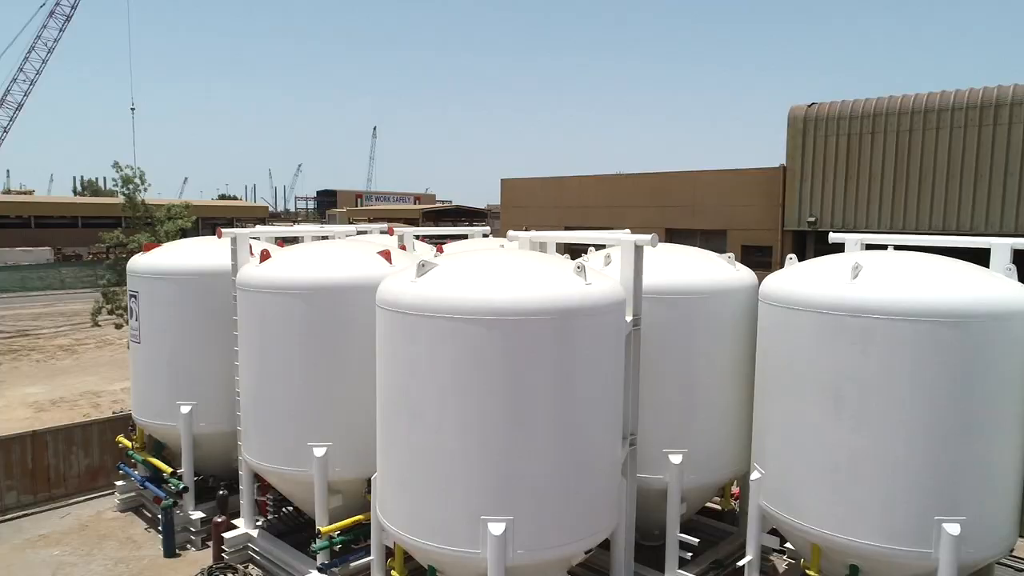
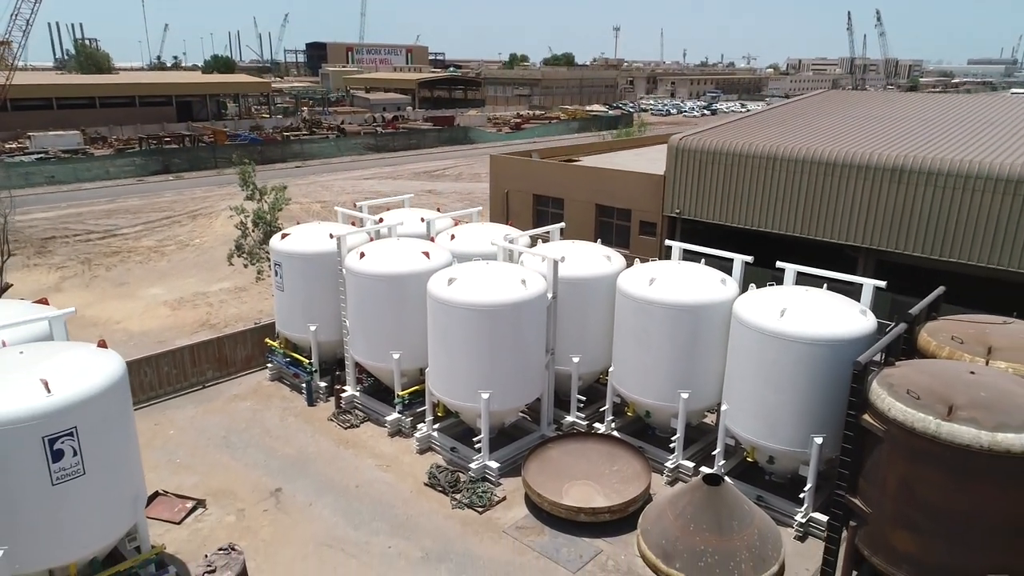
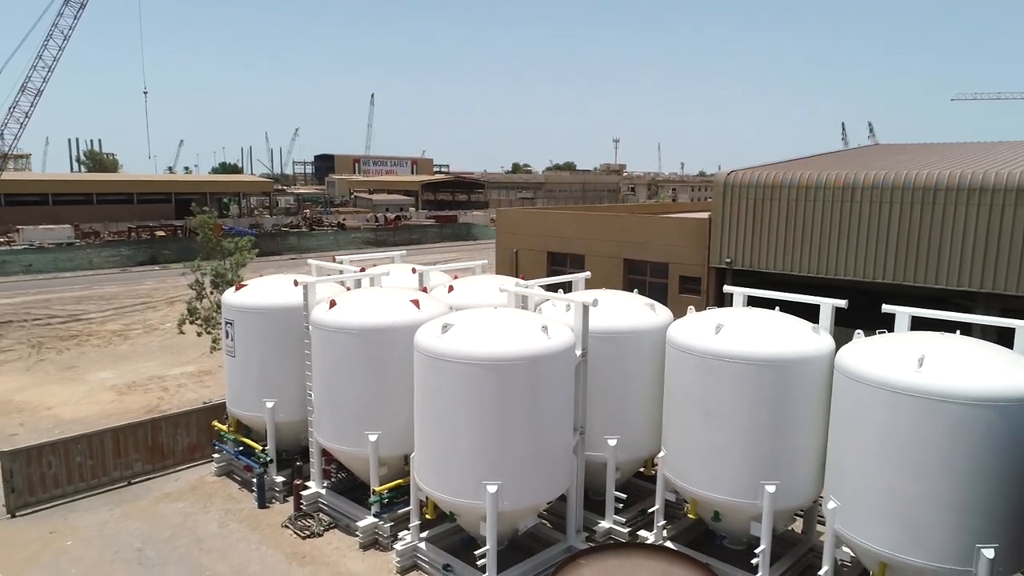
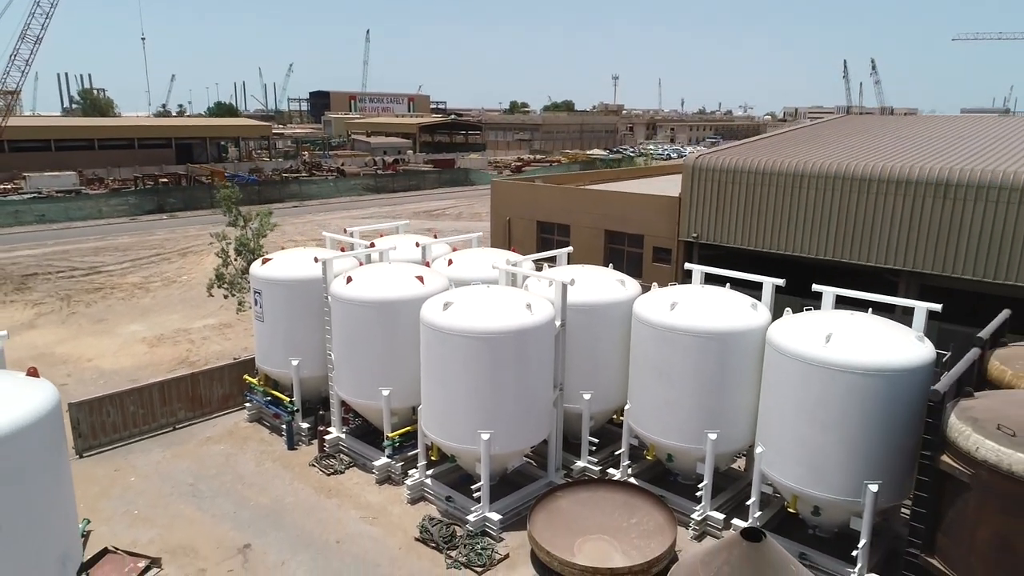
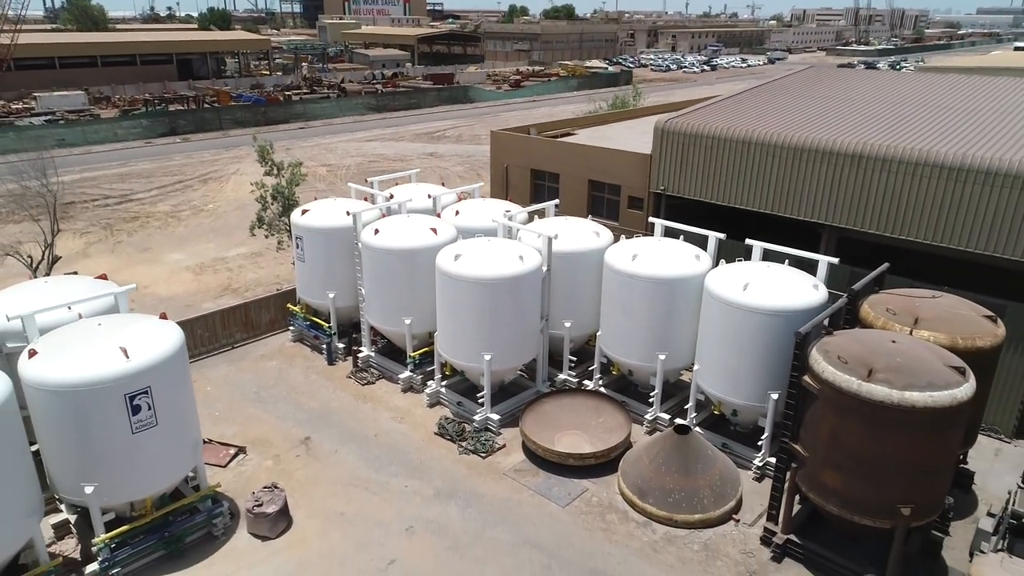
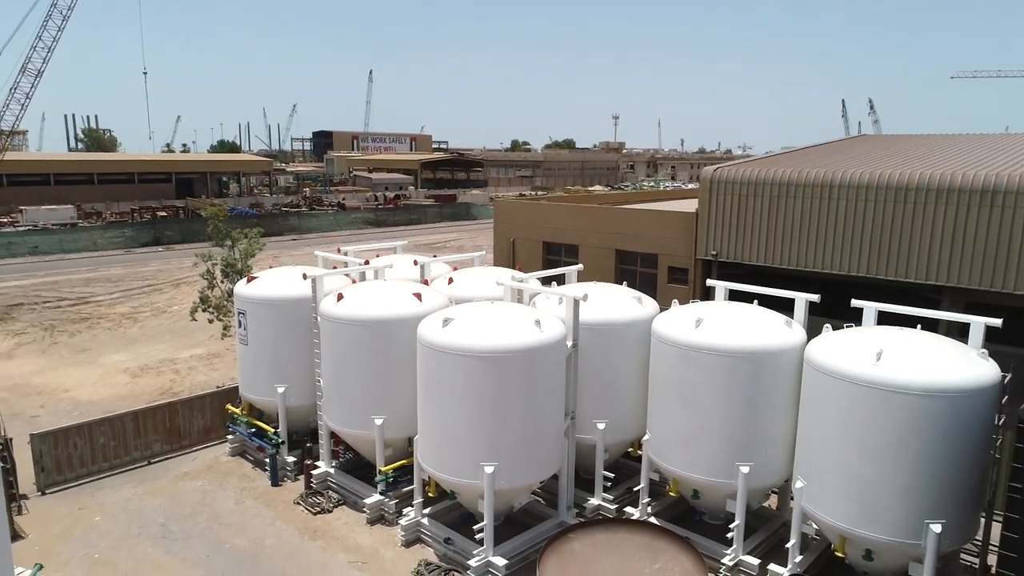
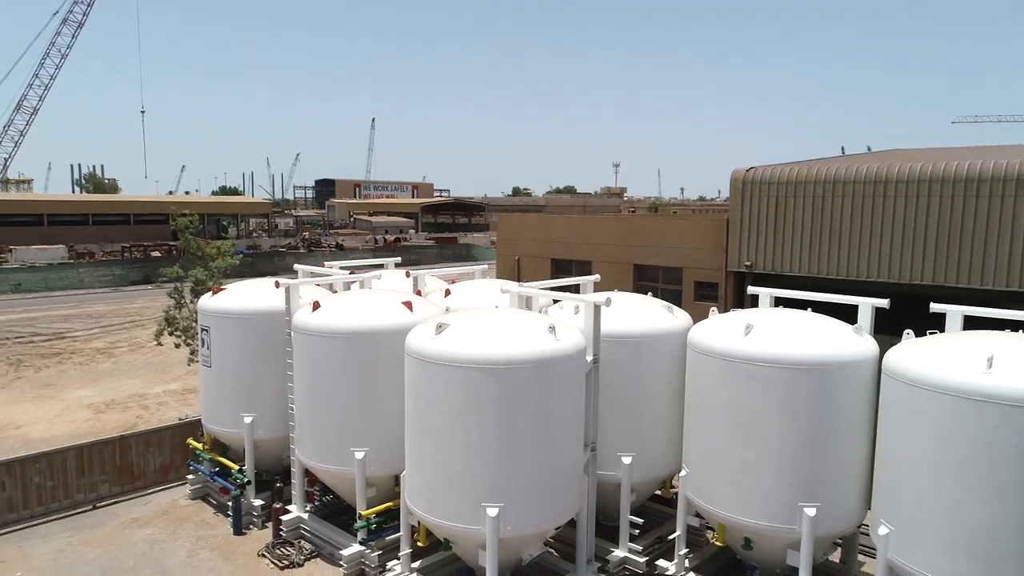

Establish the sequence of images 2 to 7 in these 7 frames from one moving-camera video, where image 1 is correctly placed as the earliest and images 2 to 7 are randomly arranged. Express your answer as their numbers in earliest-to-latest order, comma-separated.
7, 3, 6, 4, 2, 5
